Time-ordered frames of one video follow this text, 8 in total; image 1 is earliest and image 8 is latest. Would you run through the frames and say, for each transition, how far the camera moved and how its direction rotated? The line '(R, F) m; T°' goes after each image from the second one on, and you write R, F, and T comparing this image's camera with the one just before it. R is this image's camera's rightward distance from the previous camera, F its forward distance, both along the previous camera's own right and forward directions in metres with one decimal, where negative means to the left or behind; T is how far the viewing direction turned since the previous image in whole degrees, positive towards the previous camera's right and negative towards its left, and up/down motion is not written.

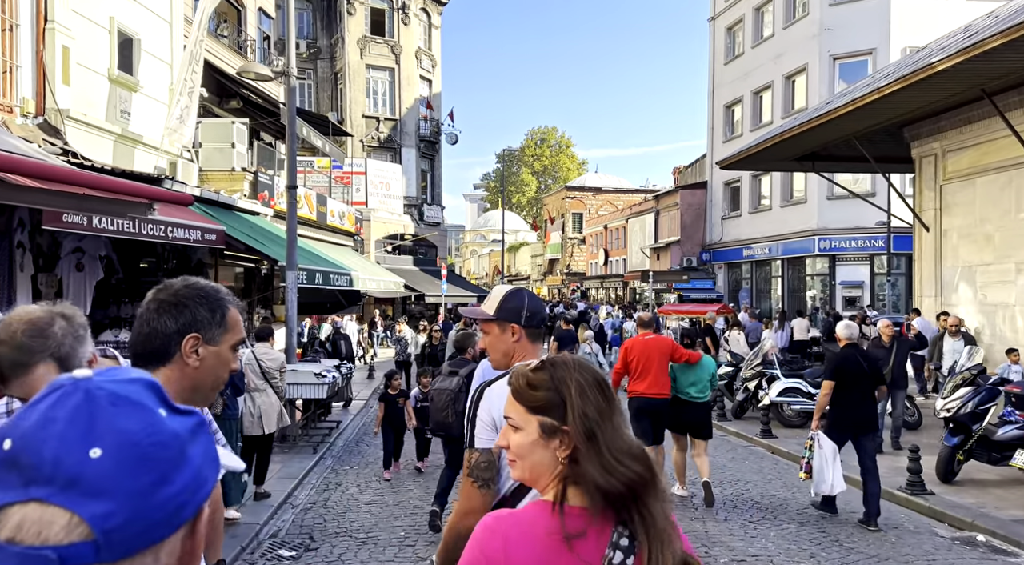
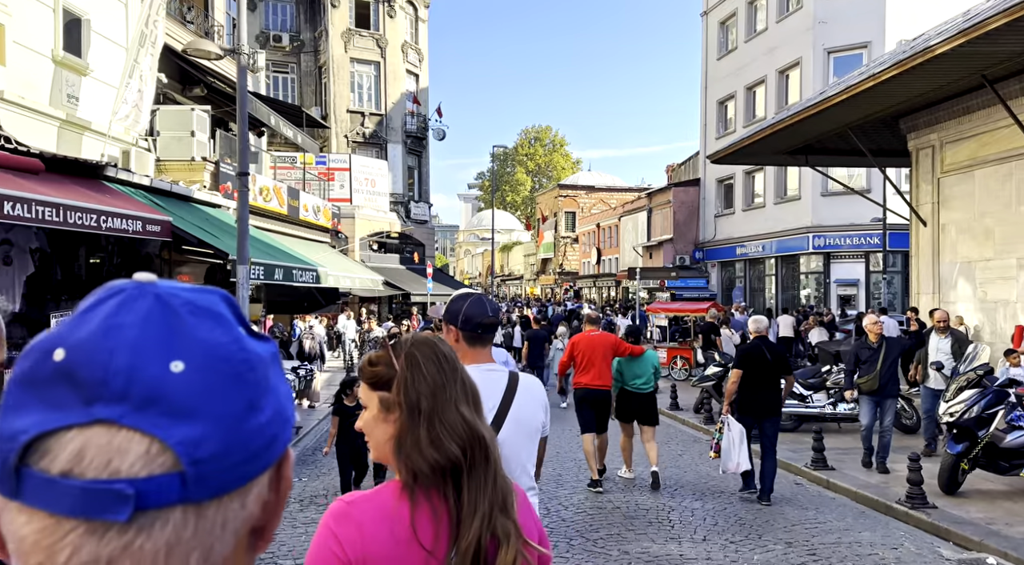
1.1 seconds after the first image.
(+0.3, +0.7) m; 0°
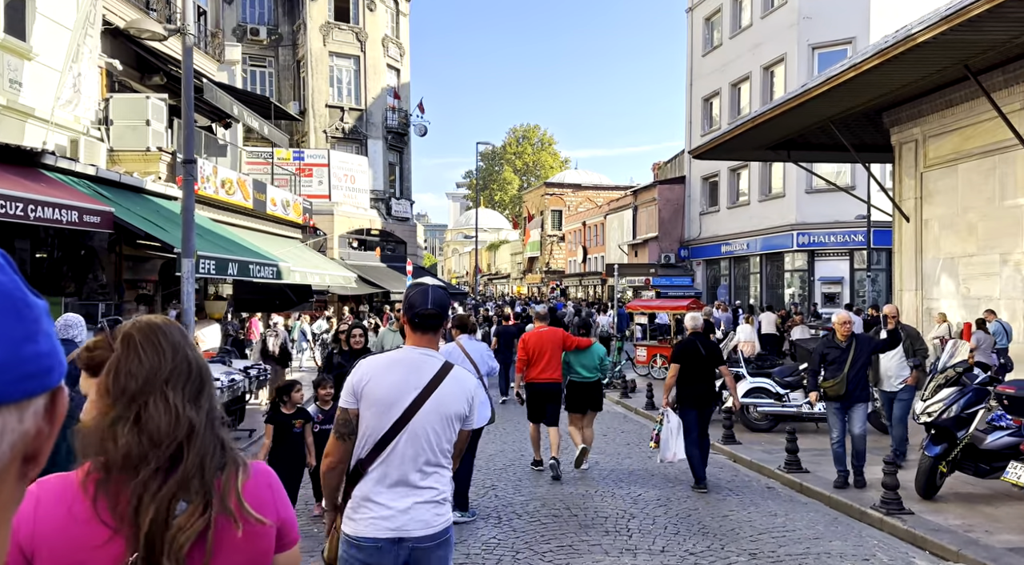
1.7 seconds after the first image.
(+0.3, +0.4) m; +1°
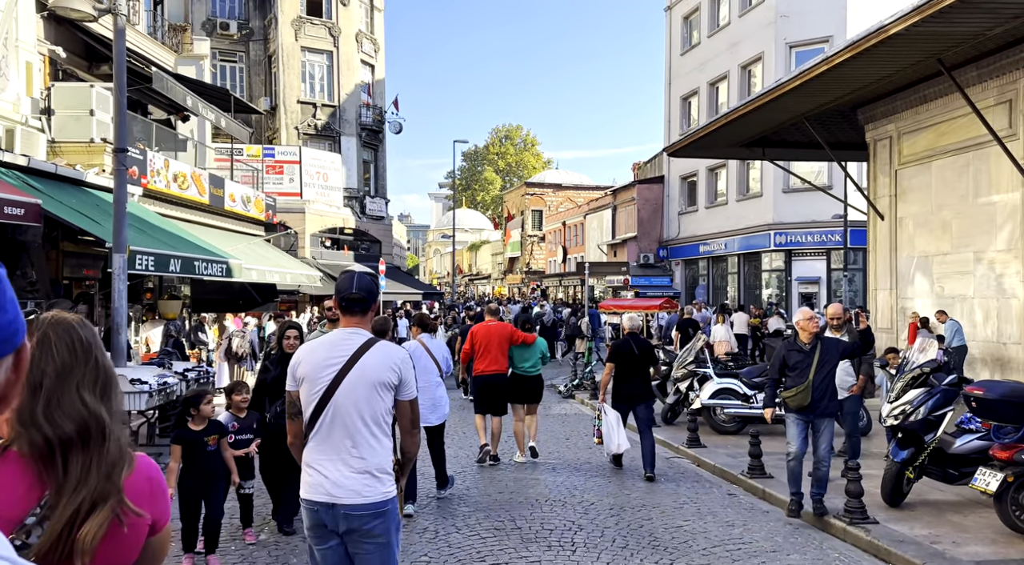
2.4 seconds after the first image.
(+0.3, +0.4) m; +1°
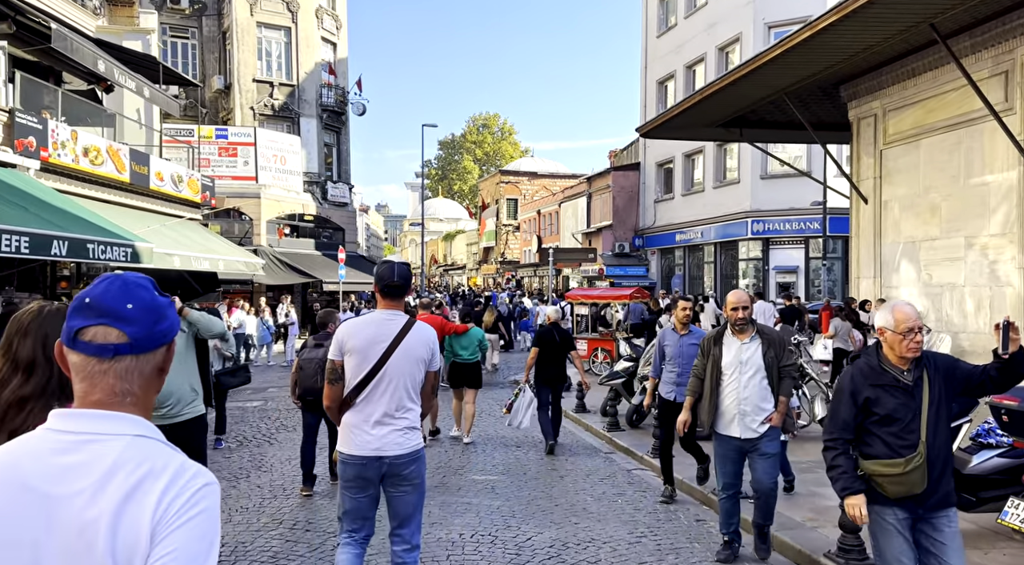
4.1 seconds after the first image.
(+0.4, +1.2) m; +1°
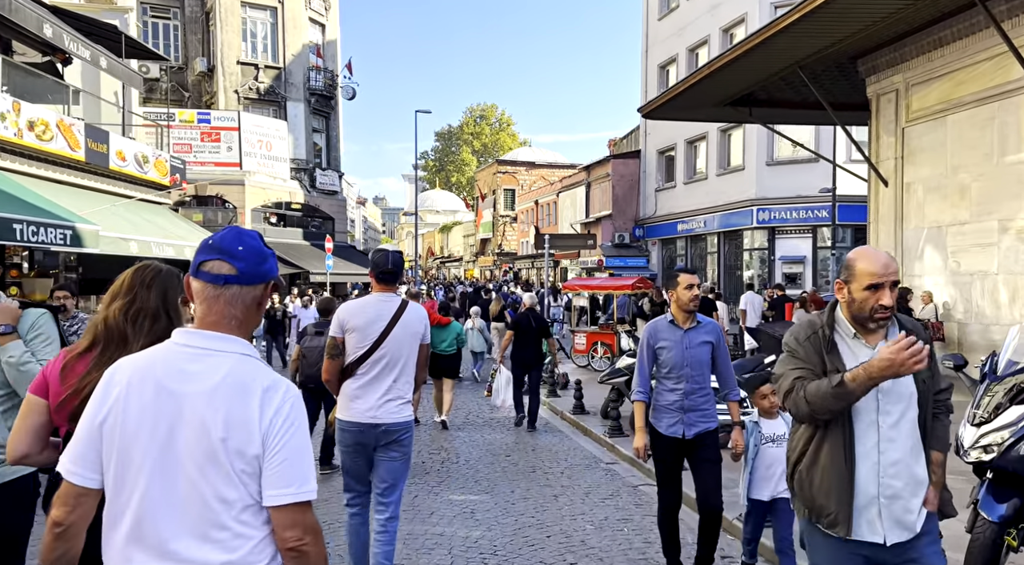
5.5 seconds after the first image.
(+0.1, +1.1) m; 0°
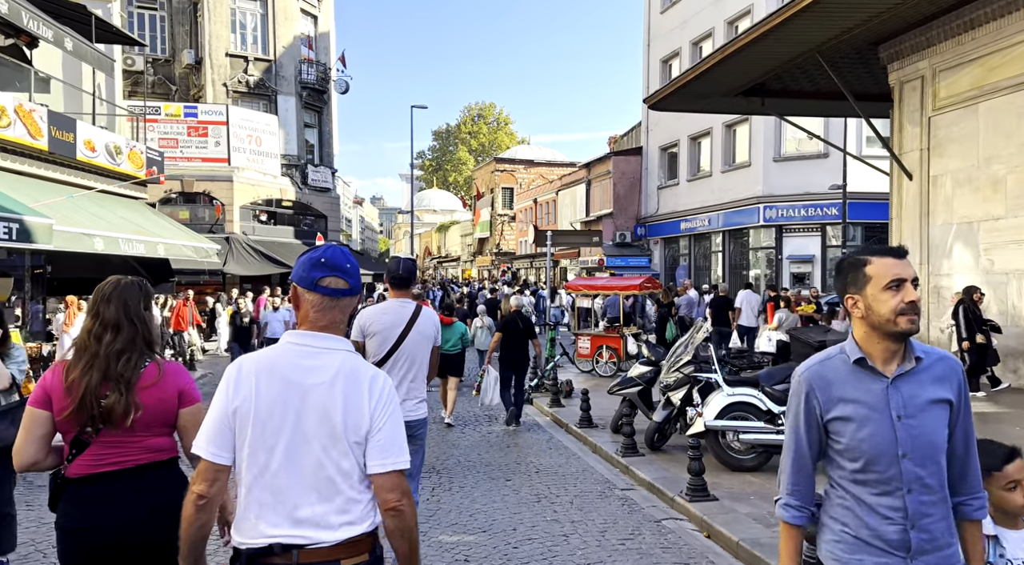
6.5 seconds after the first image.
(0.0, +0.9) m; 0°
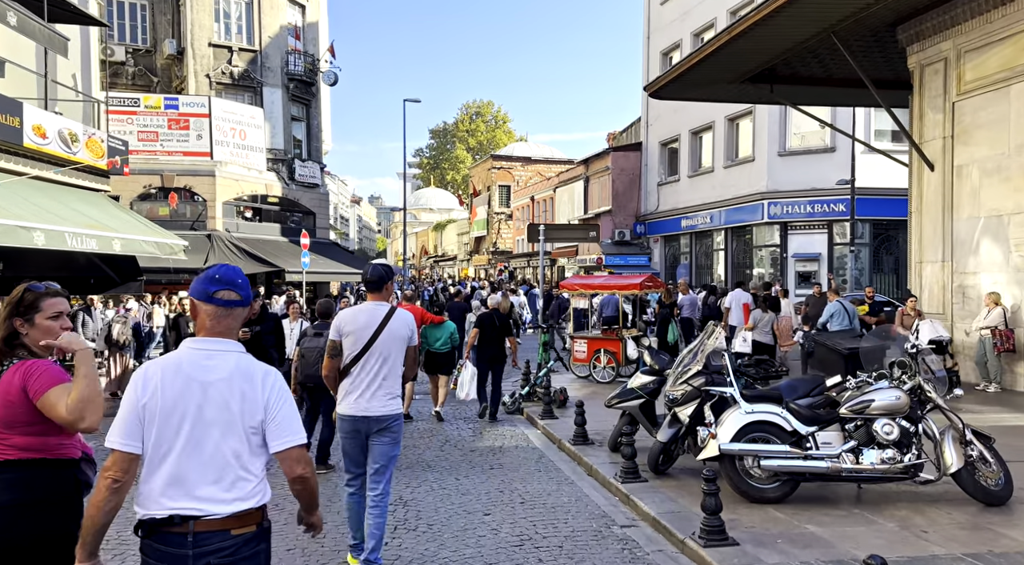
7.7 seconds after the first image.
(+0.1, +1.0) m; 0°
